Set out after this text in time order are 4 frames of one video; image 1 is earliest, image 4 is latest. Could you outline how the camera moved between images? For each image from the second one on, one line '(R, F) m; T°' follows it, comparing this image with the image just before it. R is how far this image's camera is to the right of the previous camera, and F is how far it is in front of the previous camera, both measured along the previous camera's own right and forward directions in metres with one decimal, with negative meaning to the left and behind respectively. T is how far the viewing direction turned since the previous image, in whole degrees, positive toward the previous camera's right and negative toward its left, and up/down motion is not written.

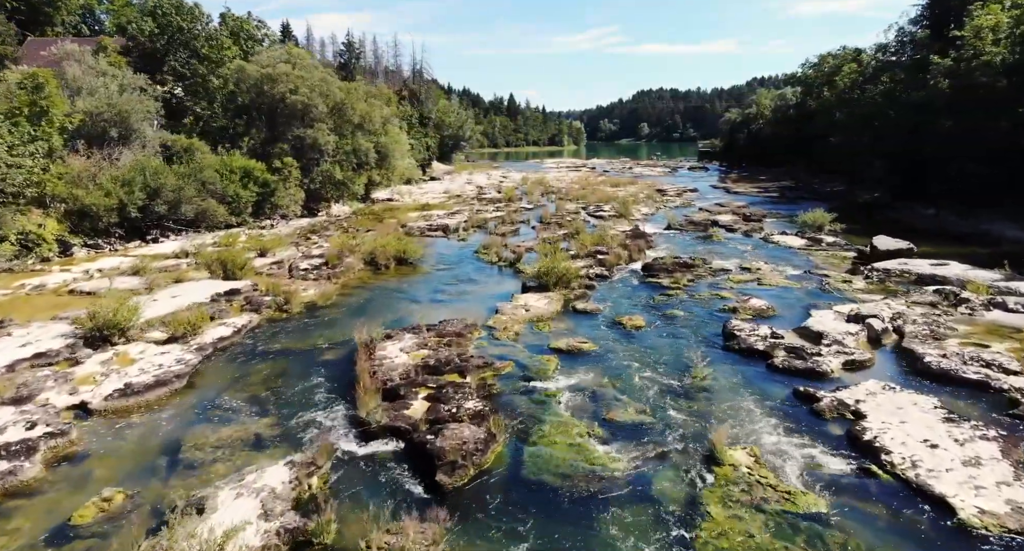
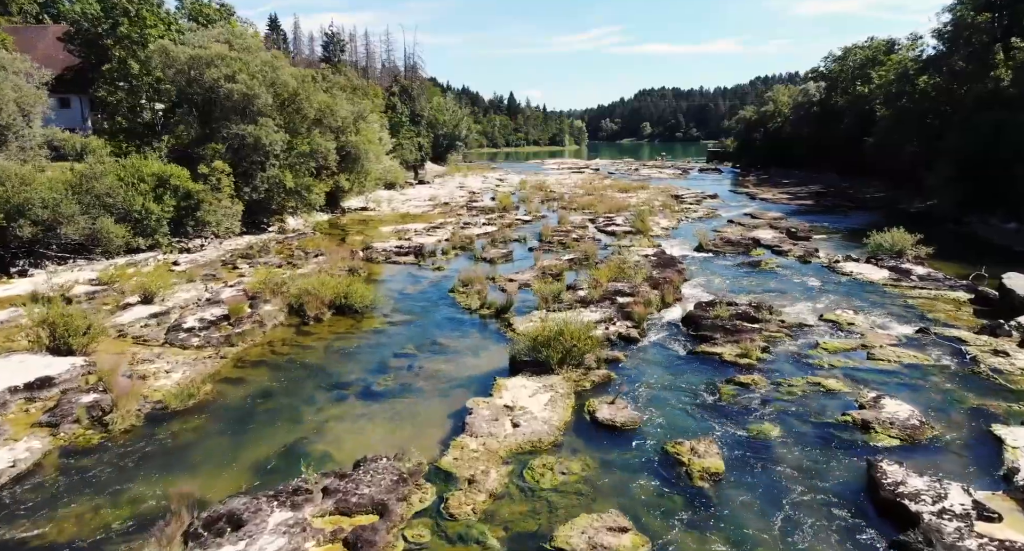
(+0.4, +6.9) m; 0°
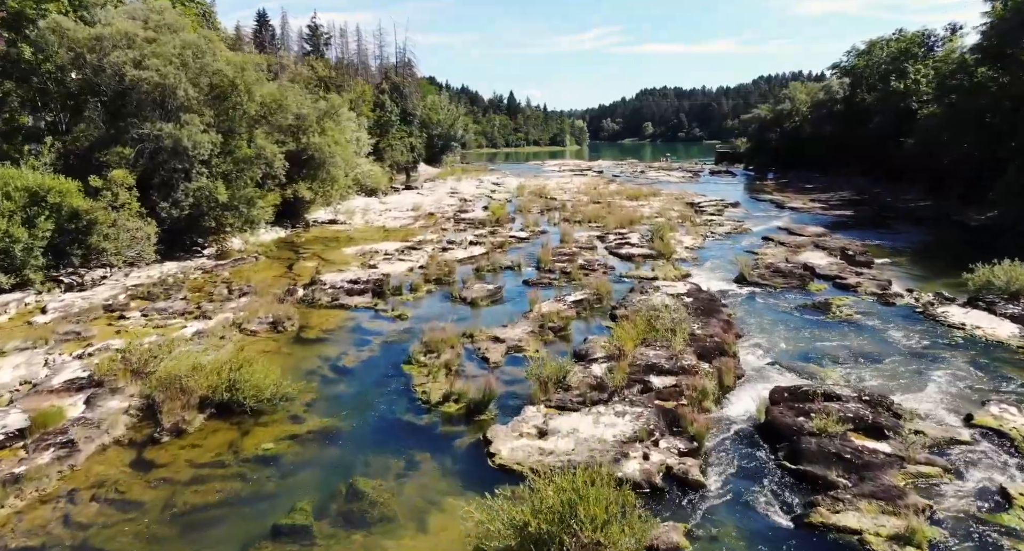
(+0.4, +6.0) m; 0°
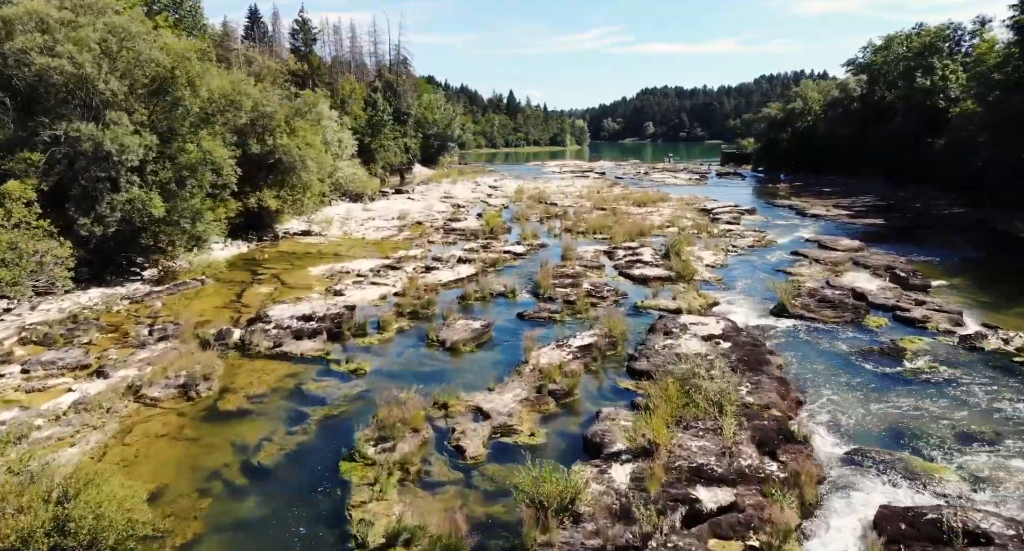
(+0.2, +3.8) m; 0°
